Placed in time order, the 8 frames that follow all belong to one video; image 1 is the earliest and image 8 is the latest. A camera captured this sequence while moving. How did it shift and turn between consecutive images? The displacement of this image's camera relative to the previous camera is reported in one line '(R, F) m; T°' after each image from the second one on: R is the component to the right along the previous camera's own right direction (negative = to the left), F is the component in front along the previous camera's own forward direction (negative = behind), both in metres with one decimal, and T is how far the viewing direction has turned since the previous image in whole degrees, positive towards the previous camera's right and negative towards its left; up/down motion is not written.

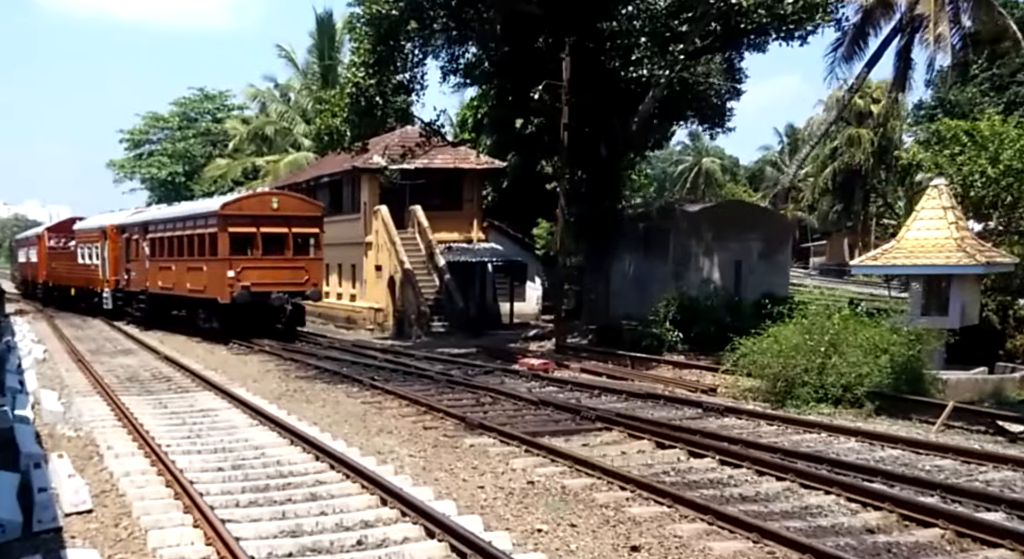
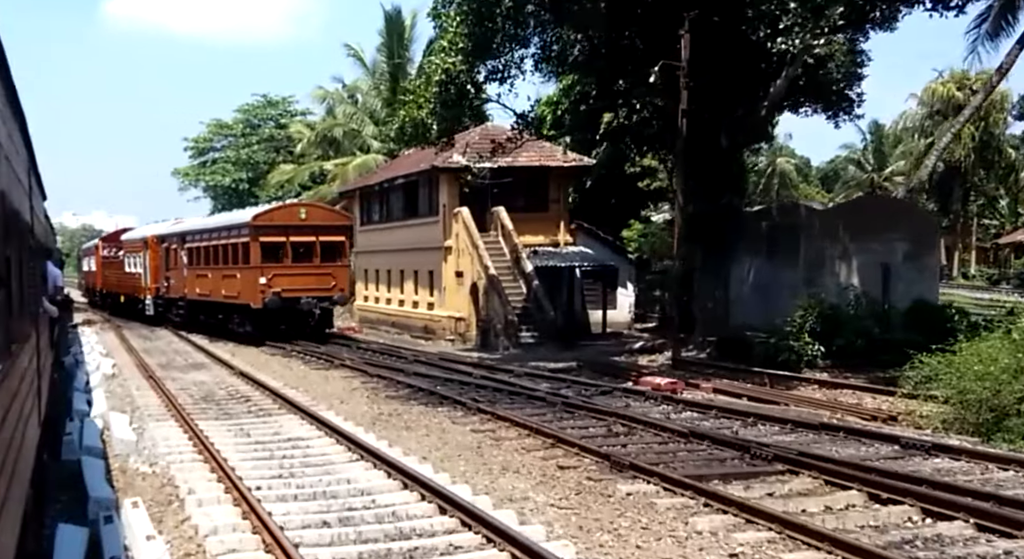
(-1.0, +2.0) m; -3°
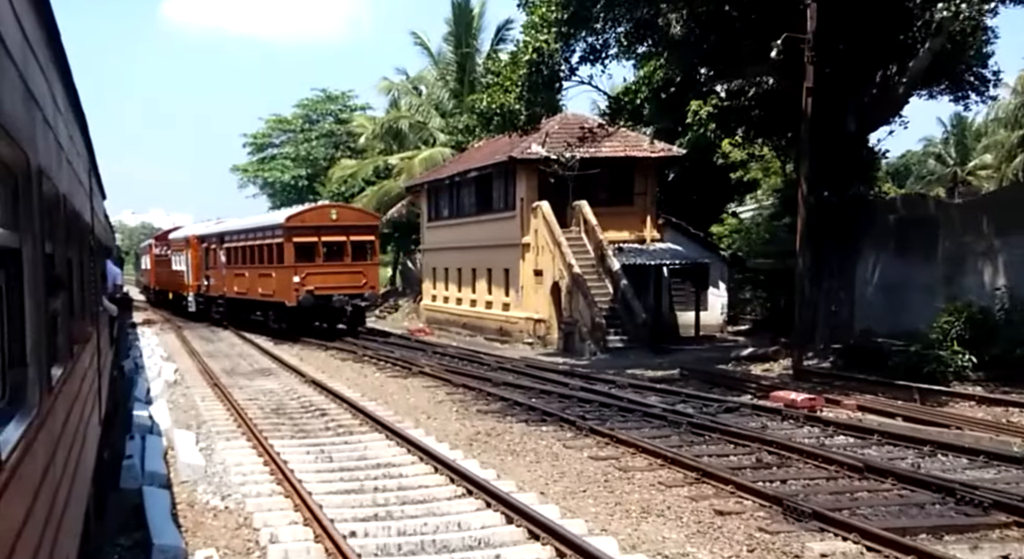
(-0.8, +1.7) m; -3°
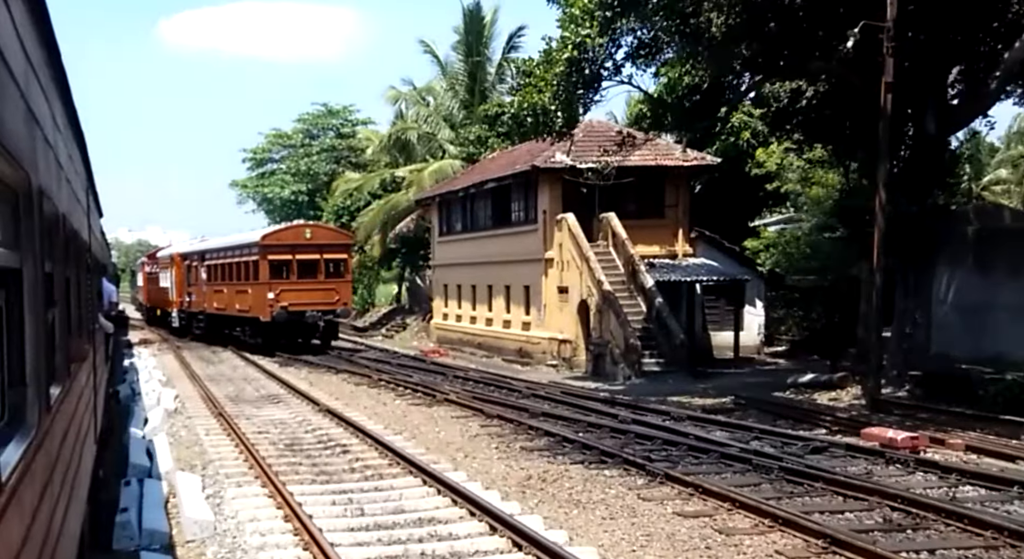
(-0.7, +1.6) m; 0°
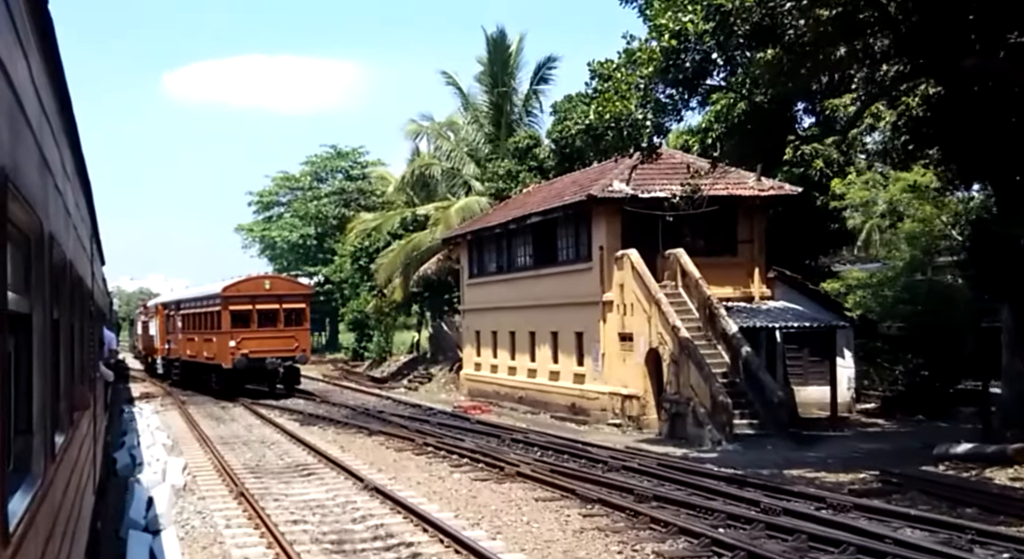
(-1.2, +2.9) m; 0°
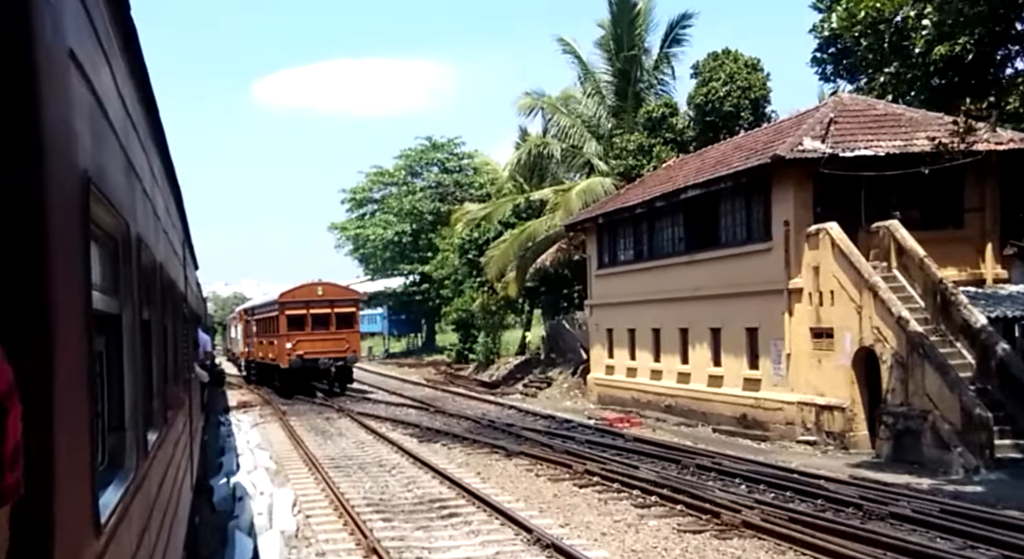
(-1.4, +3.6) m; -5°
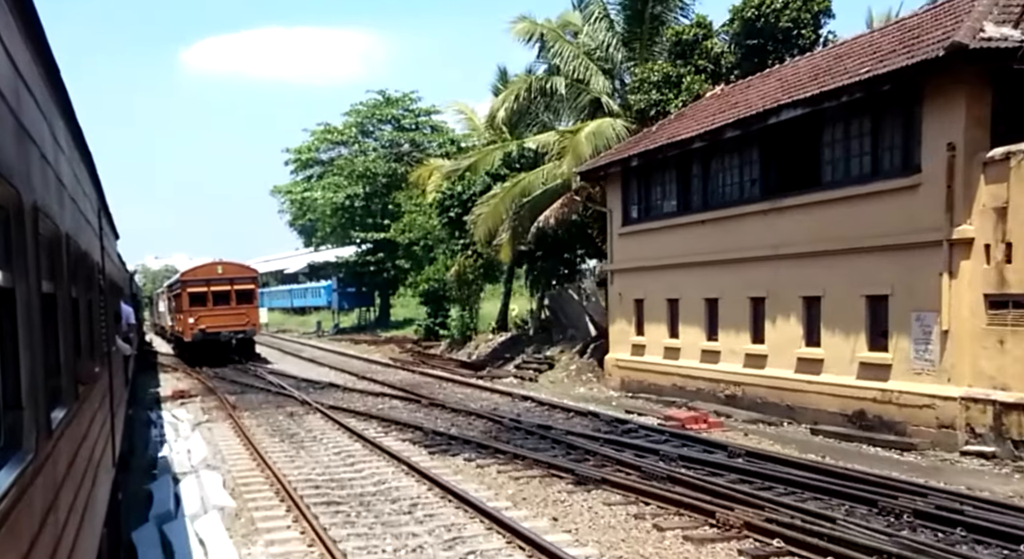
(-1.5, +5.1) m; +4°
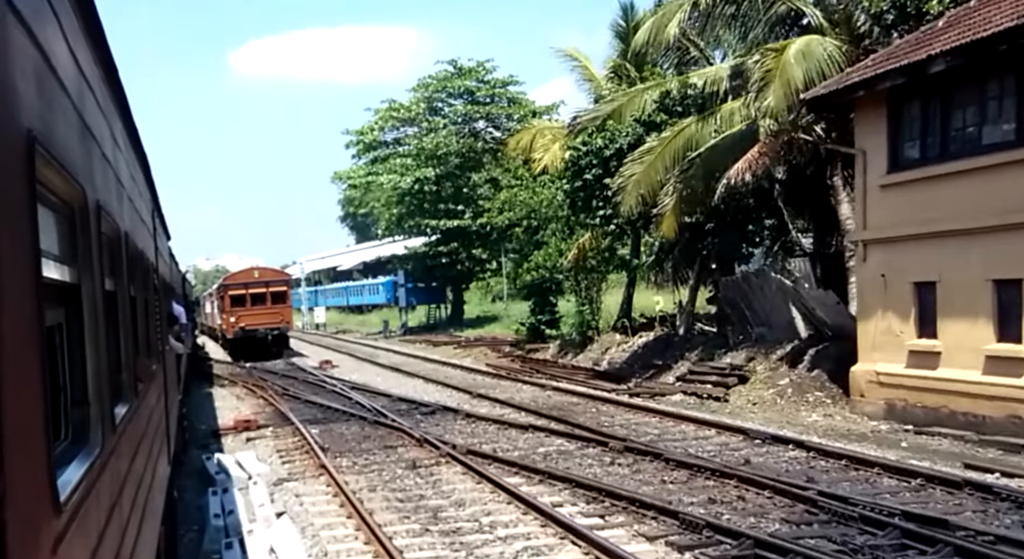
(-2.6, +6.9) m; -3°
